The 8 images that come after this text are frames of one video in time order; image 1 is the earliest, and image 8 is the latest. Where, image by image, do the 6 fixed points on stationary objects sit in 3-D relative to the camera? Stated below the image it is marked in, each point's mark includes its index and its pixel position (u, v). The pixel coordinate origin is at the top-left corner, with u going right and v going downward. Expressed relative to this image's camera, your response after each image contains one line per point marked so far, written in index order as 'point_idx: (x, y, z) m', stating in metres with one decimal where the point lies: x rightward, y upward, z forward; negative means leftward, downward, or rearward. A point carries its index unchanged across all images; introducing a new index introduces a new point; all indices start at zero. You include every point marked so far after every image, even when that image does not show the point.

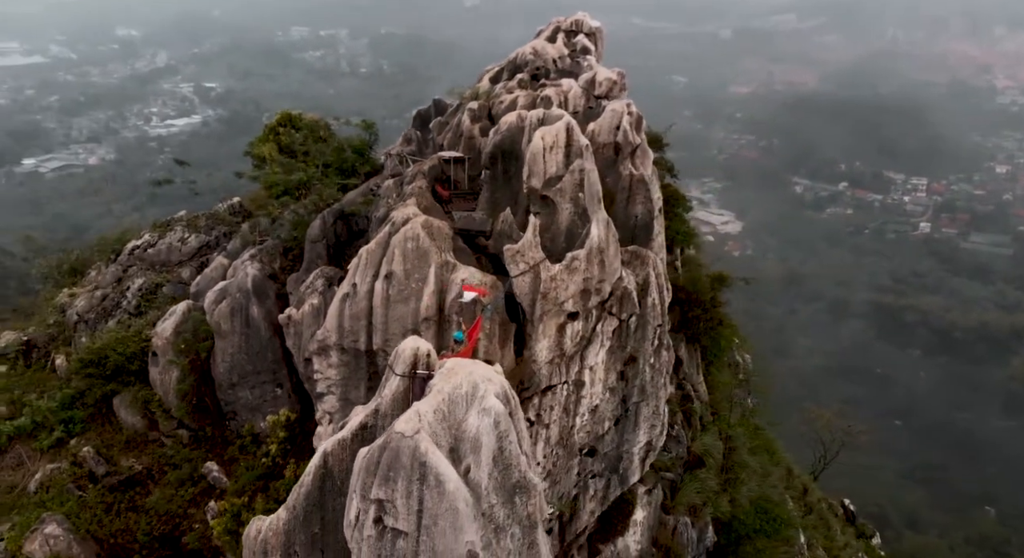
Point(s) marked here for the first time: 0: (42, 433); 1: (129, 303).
0: (-11.4, -3.7, +17.4) m
1: (-10.6, -0.7, +19.7) m
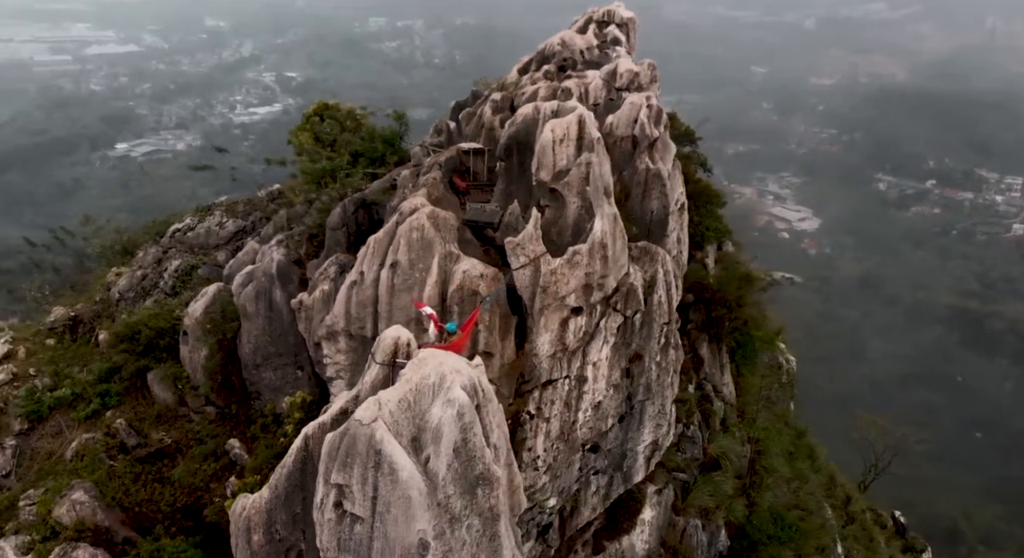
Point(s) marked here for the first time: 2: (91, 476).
0: (-11.0, -3.2, +18.4) m
1: (-9.9, -0.1, +20.6) m
2: (-9.5, -4.5, +16.3) m
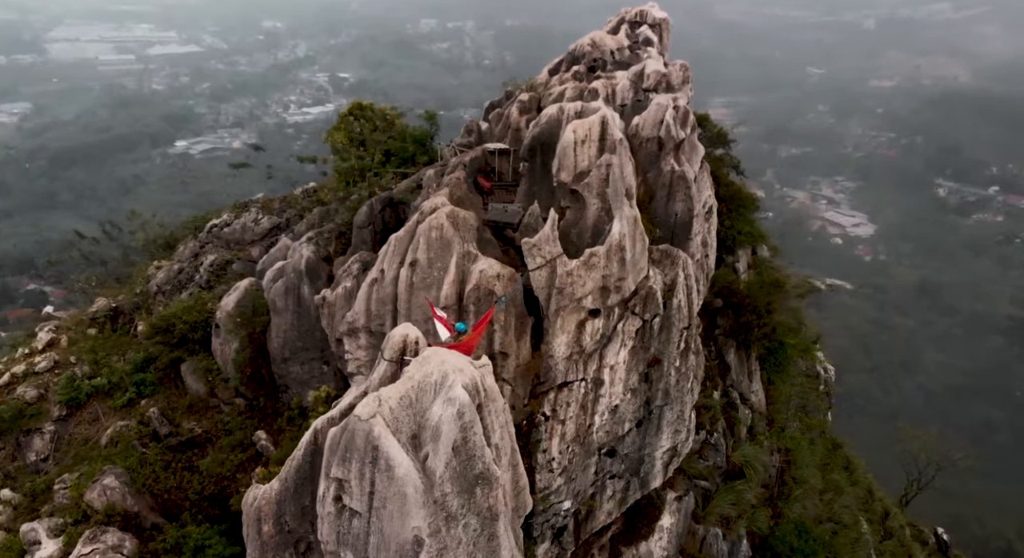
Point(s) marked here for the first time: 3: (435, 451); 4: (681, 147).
0: (-10.4, -3.0, +19.0) m
1: (-9.1, 0.0, +21.1) m
2: (-9.1, -4.3, +16.9) m
3: (-0.8, -1.8, +7.6) m
4: (+3.5, +2.7, +14.8) m
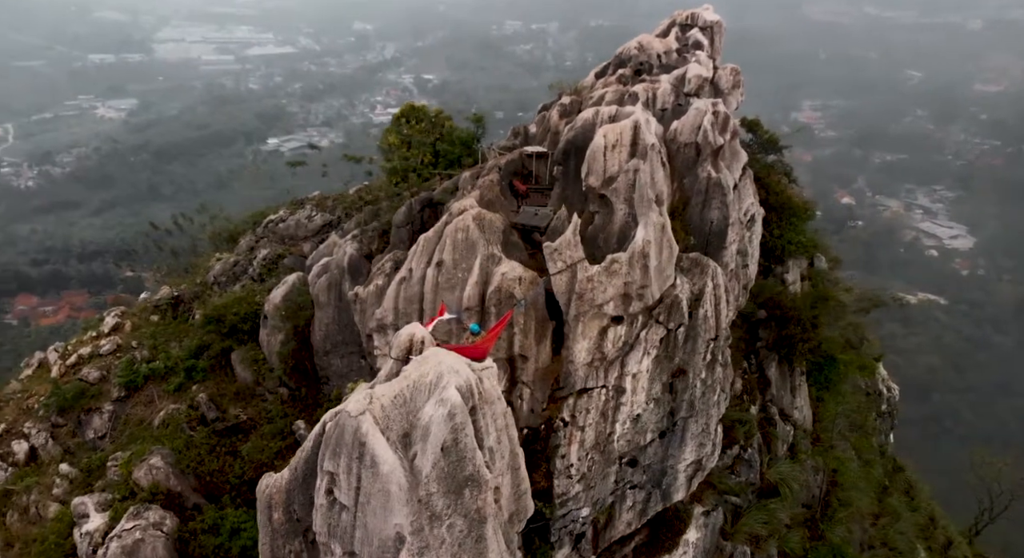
0: (-9.4, -2.7, +19.9) m
1: (-7.9, +0.3, +22.0) m
2: (-8.4, -4.1, +17.7) m
3: (-1.0, -1.9, +7.7) m
4: (+4.2, +2.5, +14.5) m
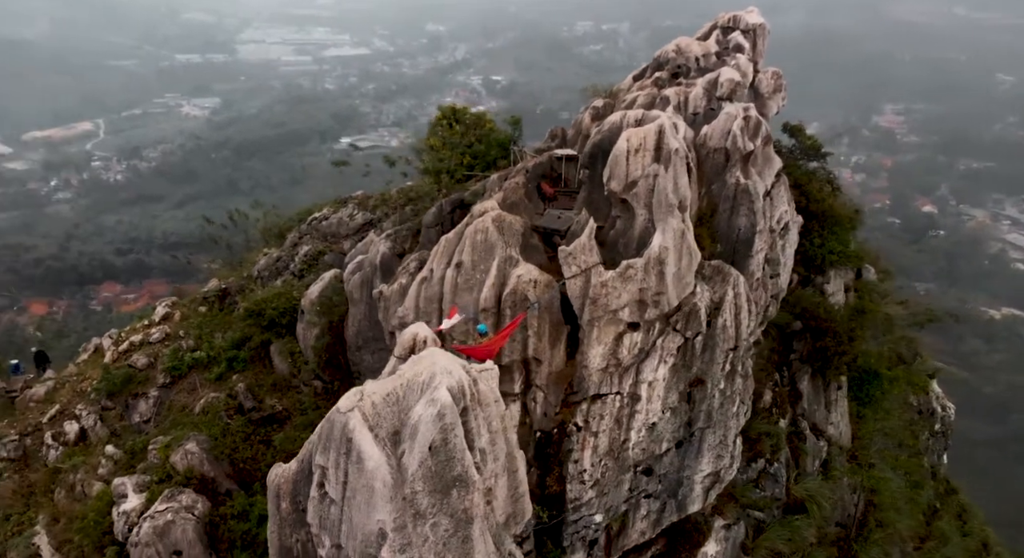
0: (-8.6, -2.5, +20.7) m
1: (-6.8, +0.4, +22.6) m
2: (-7.8, -3.9, +18.4) m
3: (-1.1, -1.9, +7.8) m
4: (+4.7, +2.4, +14.1) m
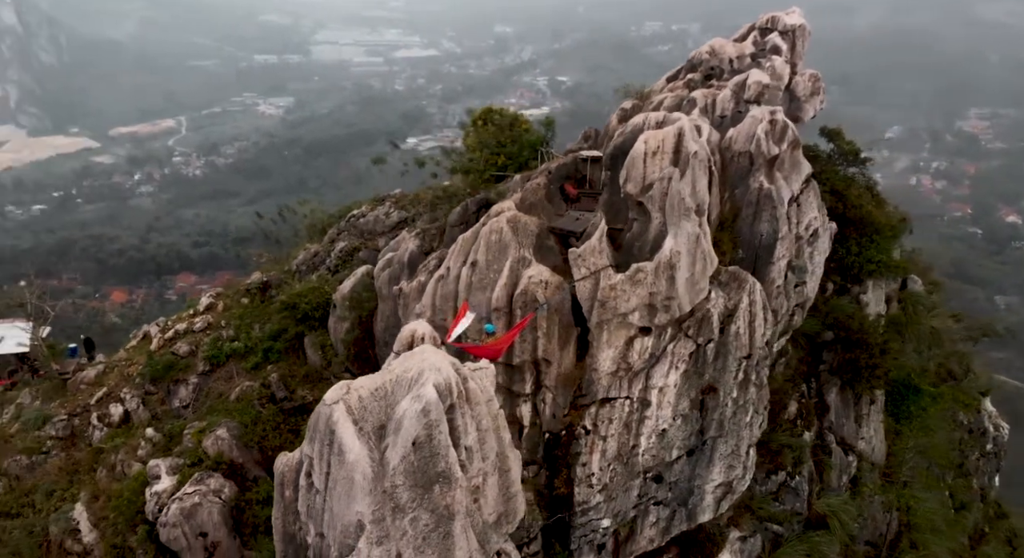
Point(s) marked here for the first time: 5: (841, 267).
0: (-7.8, -2.3, +21.4) m
1: (-5.8, +0.6, +23.1) m
2: (-7.2, -3.7, +19.0) m
3: (-1.3, -1.8, +8.0) m
4: (+5.1, +2.2, +13.8) m
5: (+8.1, +0.3, +17.8) m
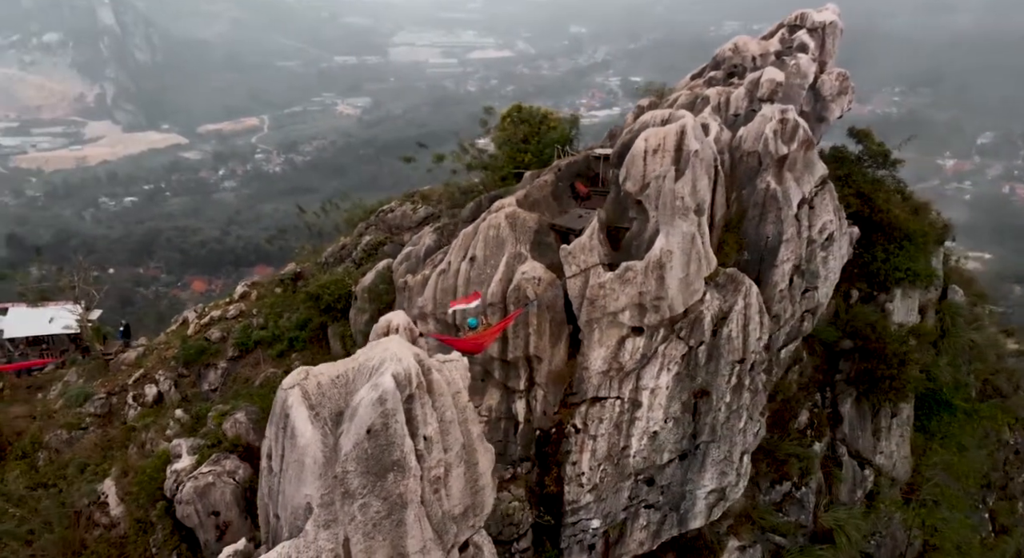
0: (-7.2, -2.0, +22.0) m
1: (-5.0, +0.8, +23.6) m
2: (-6.8, -3.4, +19.6) m
3: (-1.9, -1.7, +8.1) m
4: (+5.1, +2.1, +13.4) m
5: (+8.4, +0.1, +17.2) m
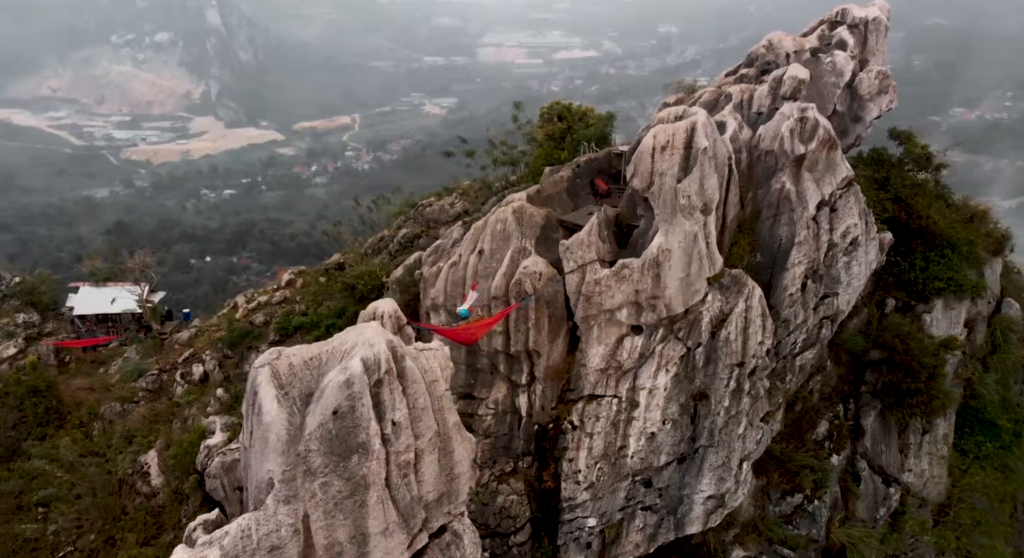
0: (-6.3, -1.6, +22.7) m
1: (-3.8, +1.1, +24.1) m
2: (-6.2, -3.0, +20.3) m
3: (-2.3, -1.5, +8.4) m
4: (+5.3, +2.1, +12.9) m
5: (+8.9, -0.1, +16.3) m
